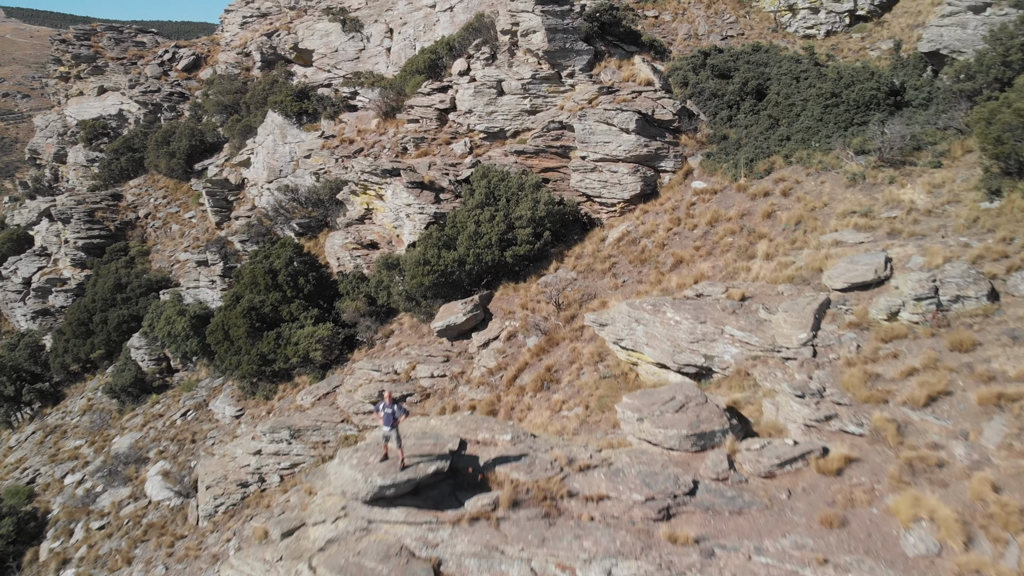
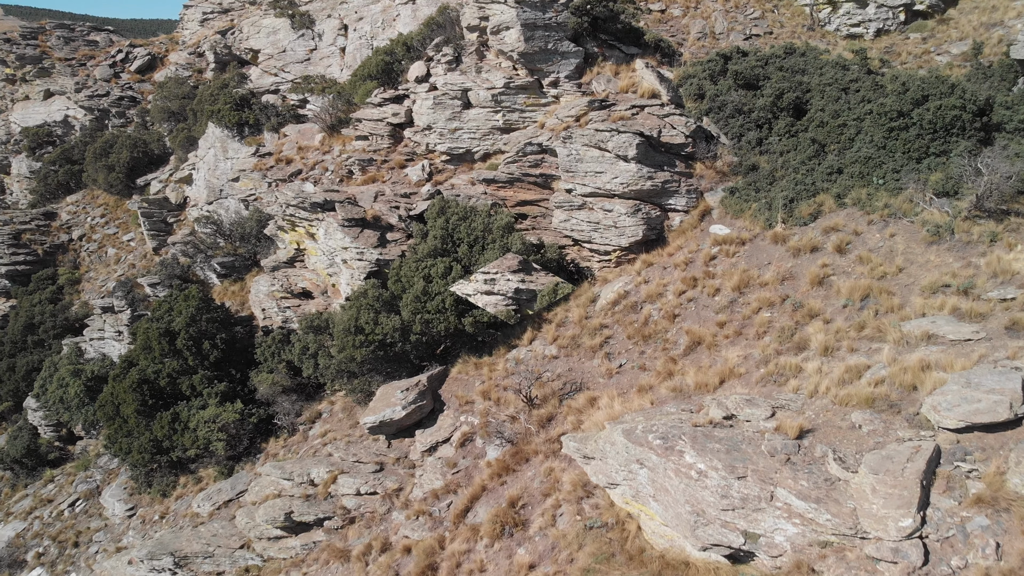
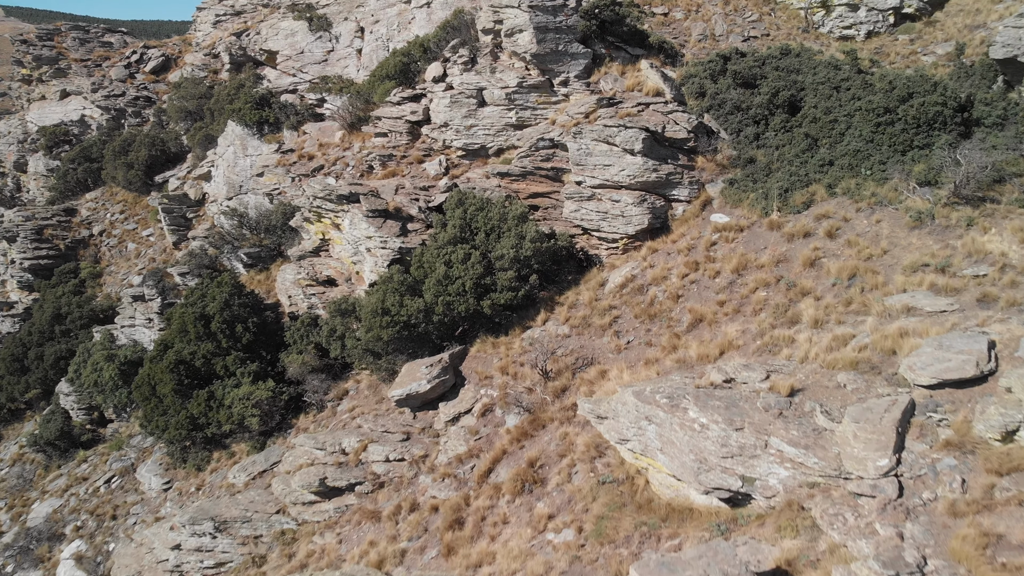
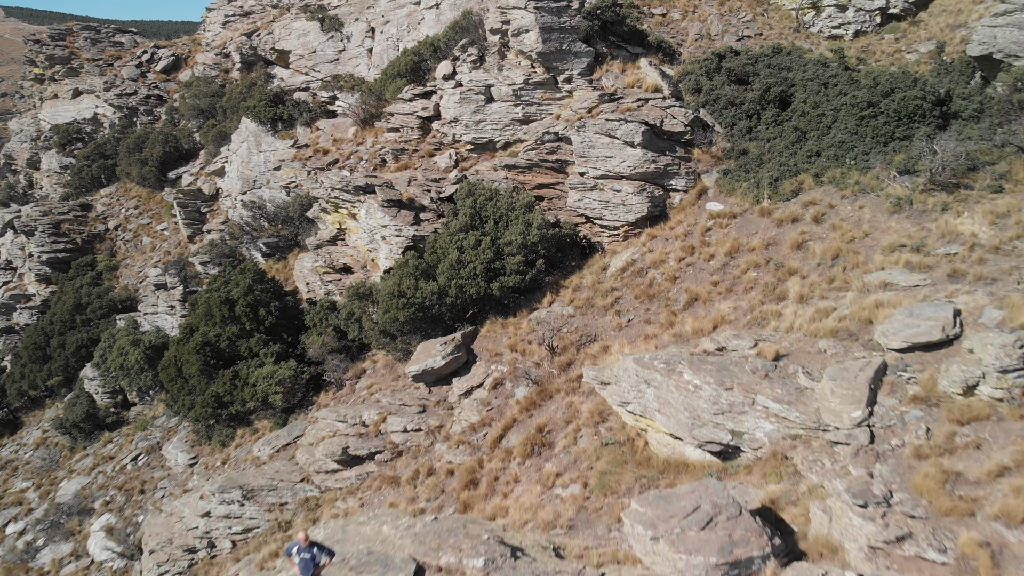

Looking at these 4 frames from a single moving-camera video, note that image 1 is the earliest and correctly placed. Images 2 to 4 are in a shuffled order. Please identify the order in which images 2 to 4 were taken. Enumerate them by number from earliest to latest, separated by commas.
4, 3, 2
